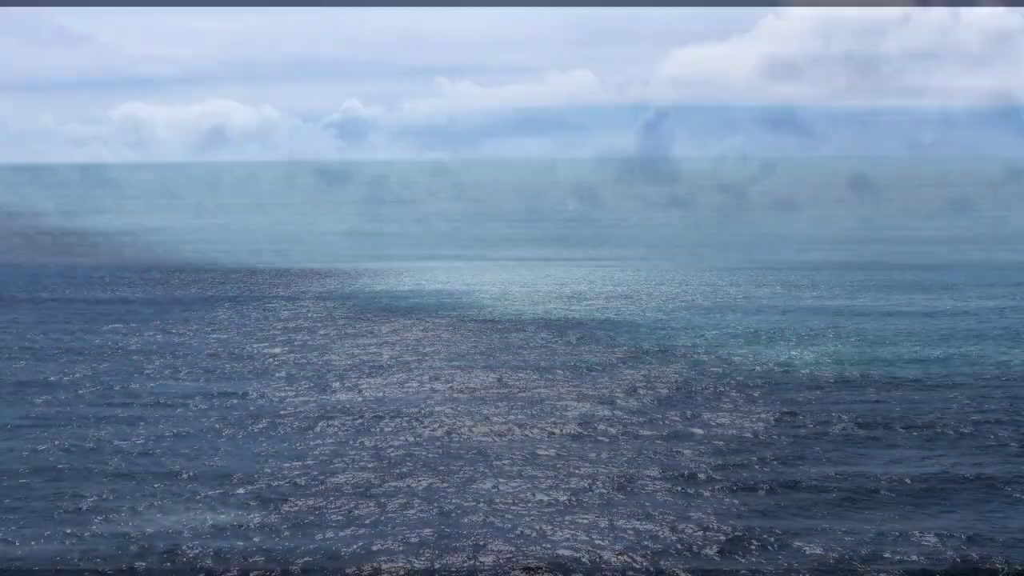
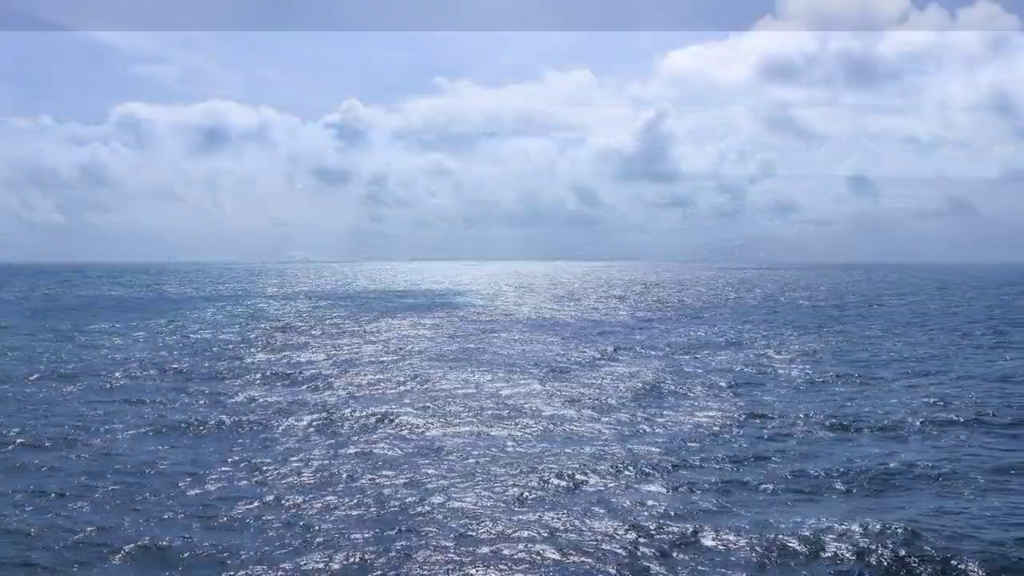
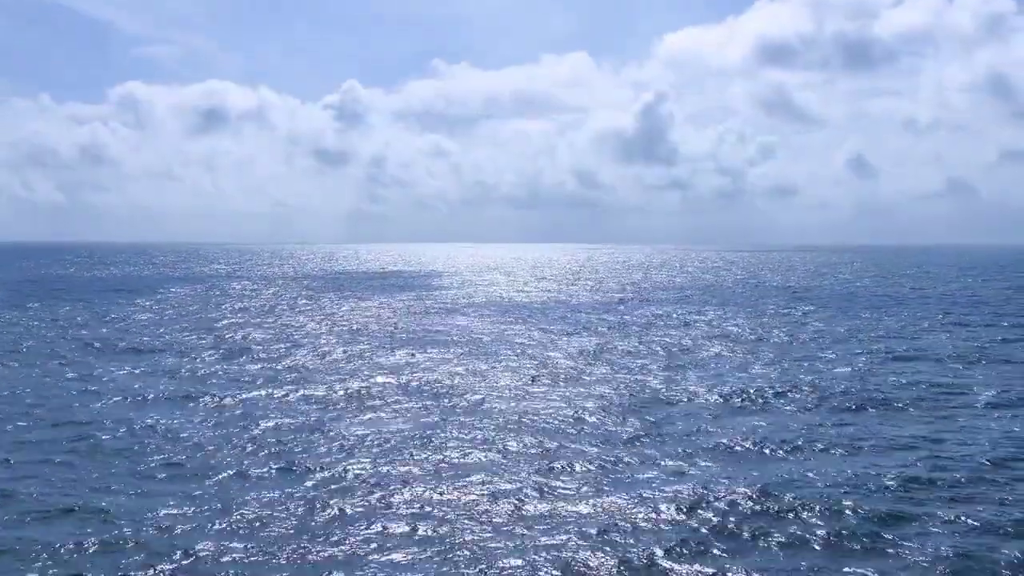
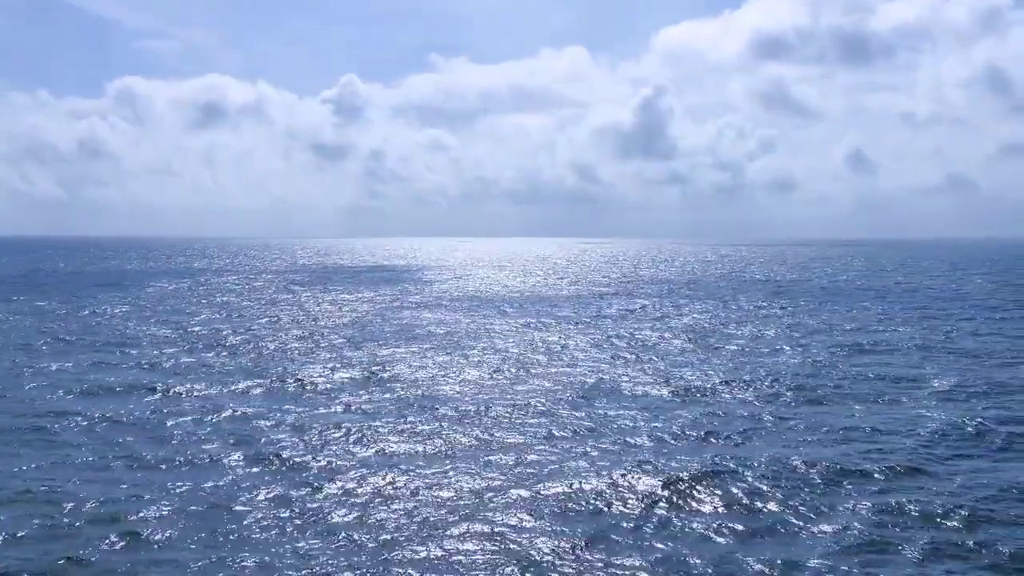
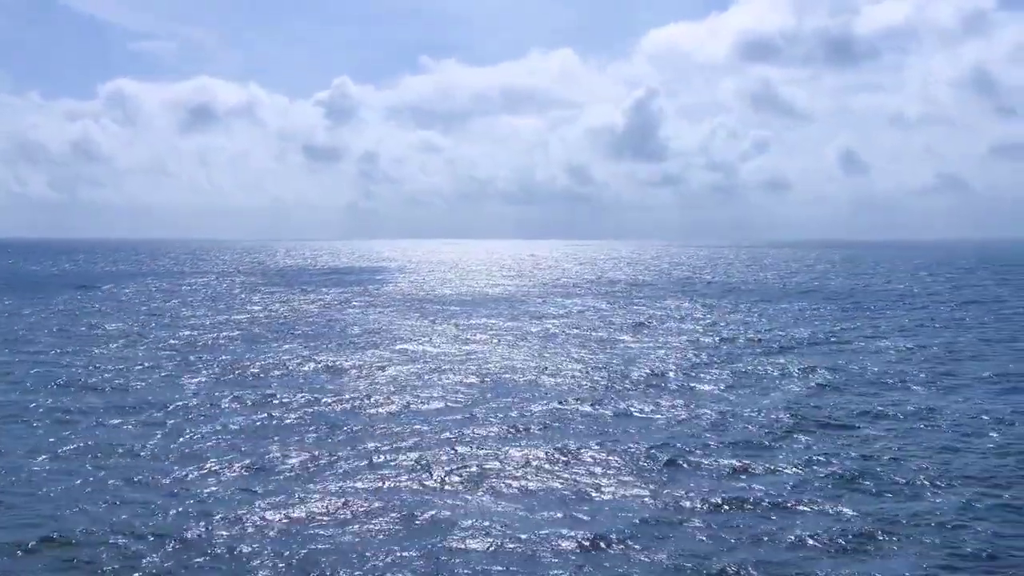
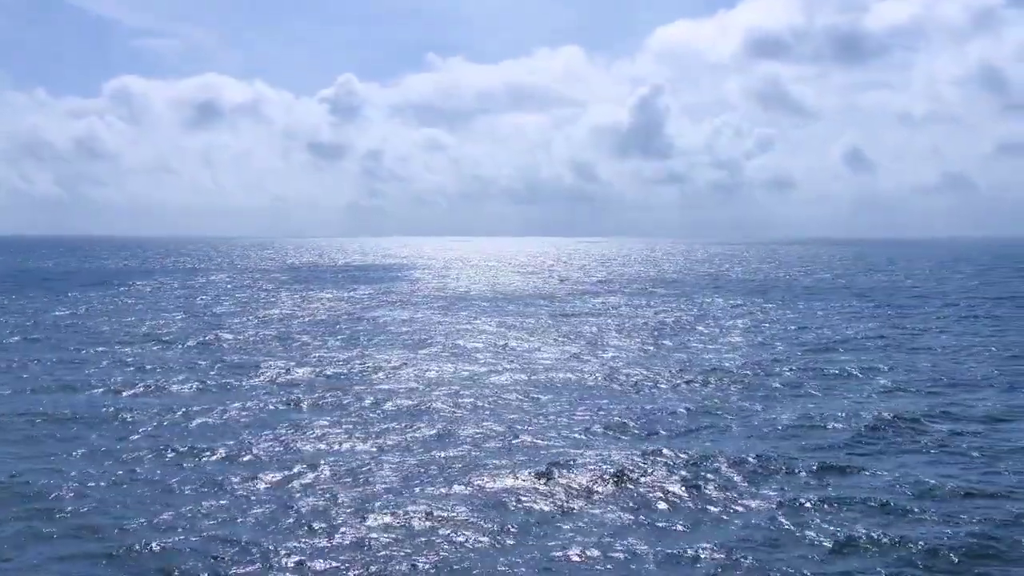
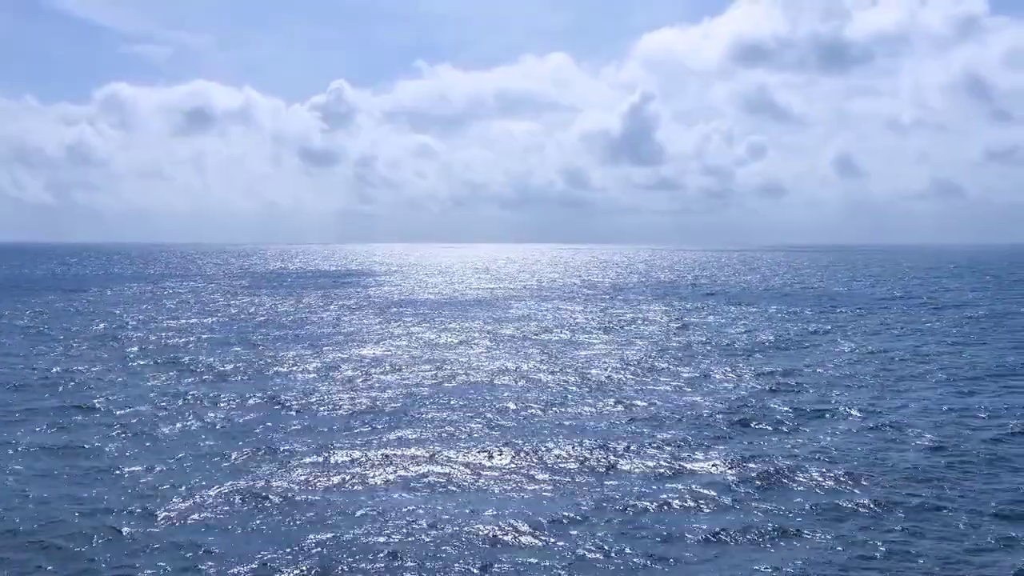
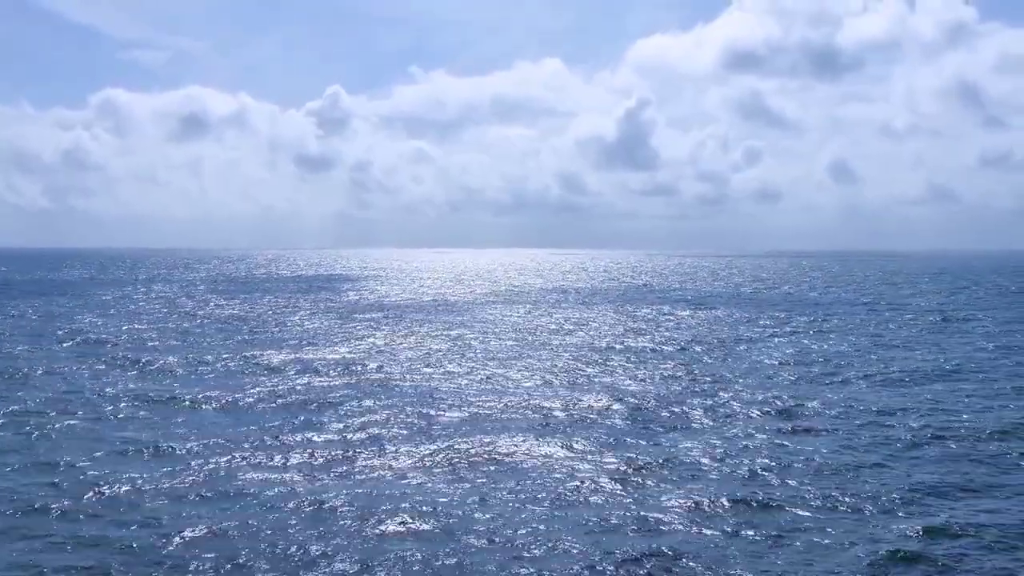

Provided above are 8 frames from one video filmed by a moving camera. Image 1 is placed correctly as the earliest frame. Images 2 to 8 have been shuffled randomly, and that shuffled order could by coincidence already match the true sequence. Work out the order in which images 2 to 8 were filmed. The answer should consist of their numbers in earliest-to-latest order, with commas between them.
2, 3, 4, 6, 5, 7, 8
